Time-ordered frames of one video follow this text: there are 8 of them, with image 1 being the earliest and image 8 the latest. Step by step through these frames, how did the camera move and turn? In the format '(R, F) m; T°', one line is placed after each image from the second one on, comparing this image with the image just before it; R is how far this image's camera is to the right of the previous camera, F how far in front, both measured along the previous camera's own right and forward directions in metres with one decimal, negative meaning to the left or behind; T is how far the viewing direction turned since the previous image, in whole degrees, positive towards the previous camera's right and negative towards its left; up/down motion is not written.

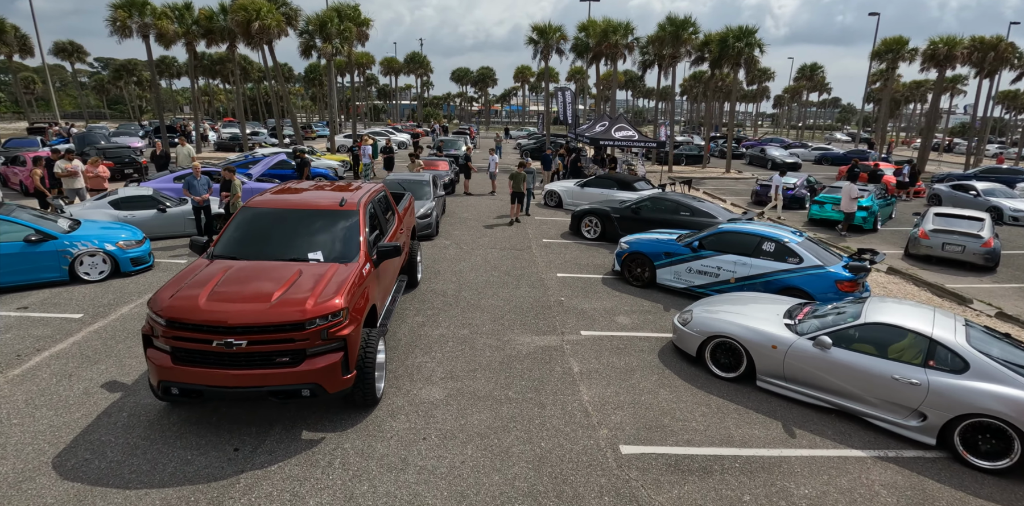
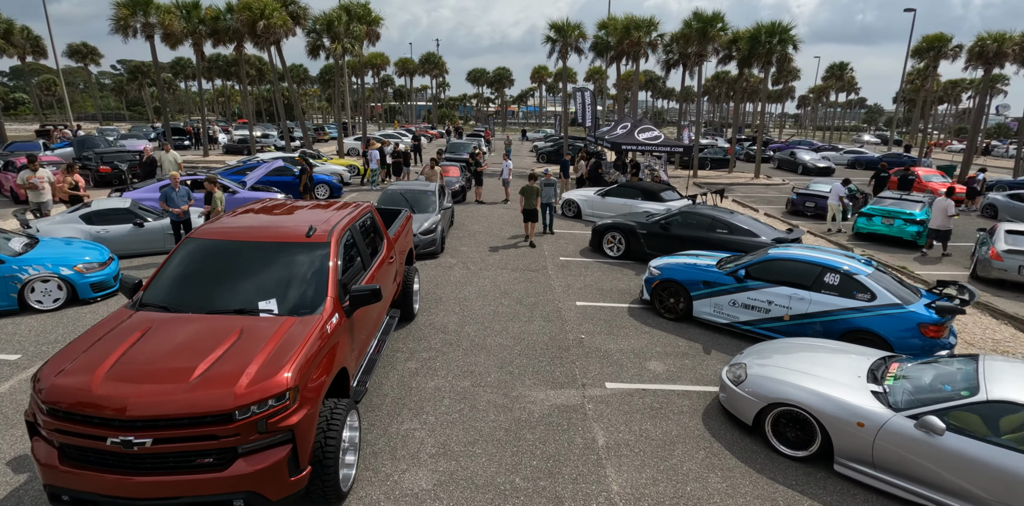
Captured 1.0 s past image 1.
(+0.1, +1.2) m; -2°
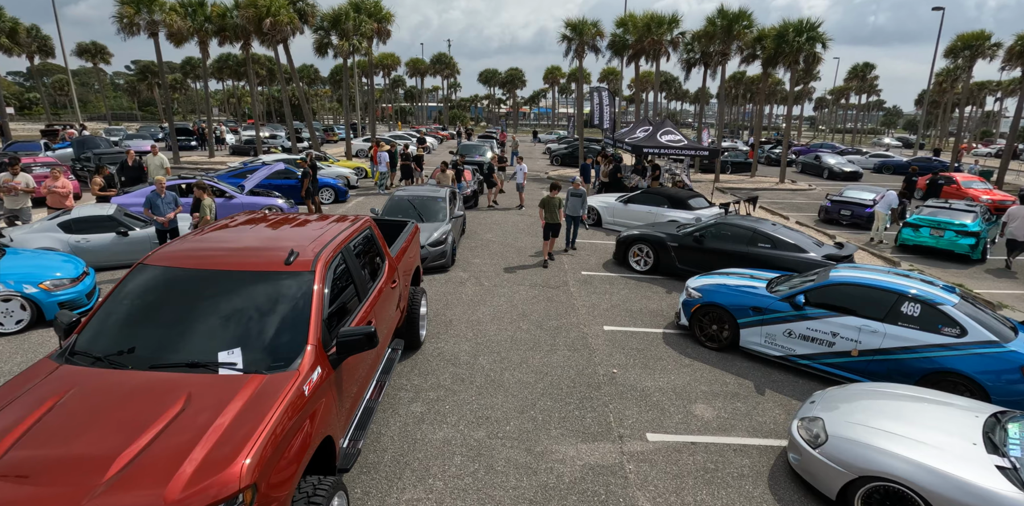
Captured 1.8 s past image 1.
(-0.2, +0.9) m; -1°
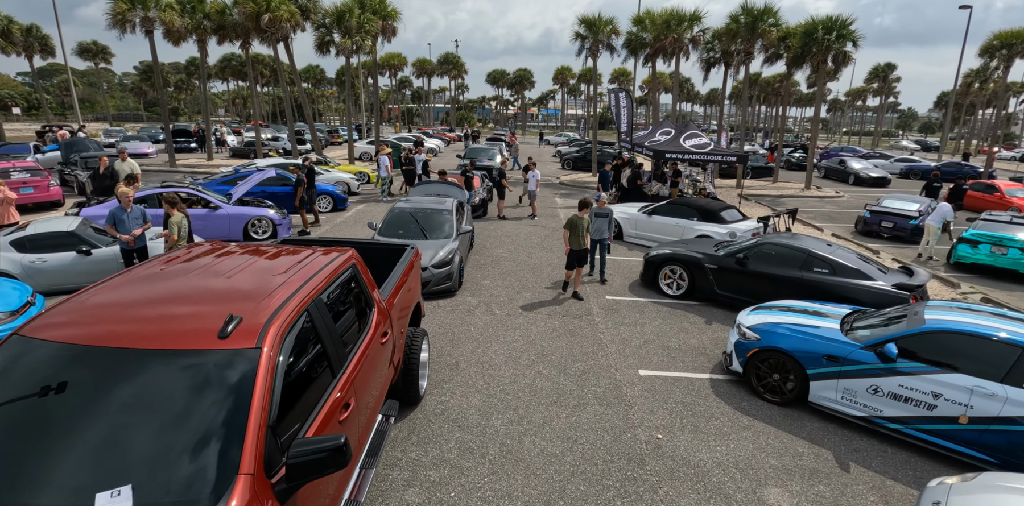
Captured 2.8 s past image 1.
(-0.2, +1.2) m; -1°
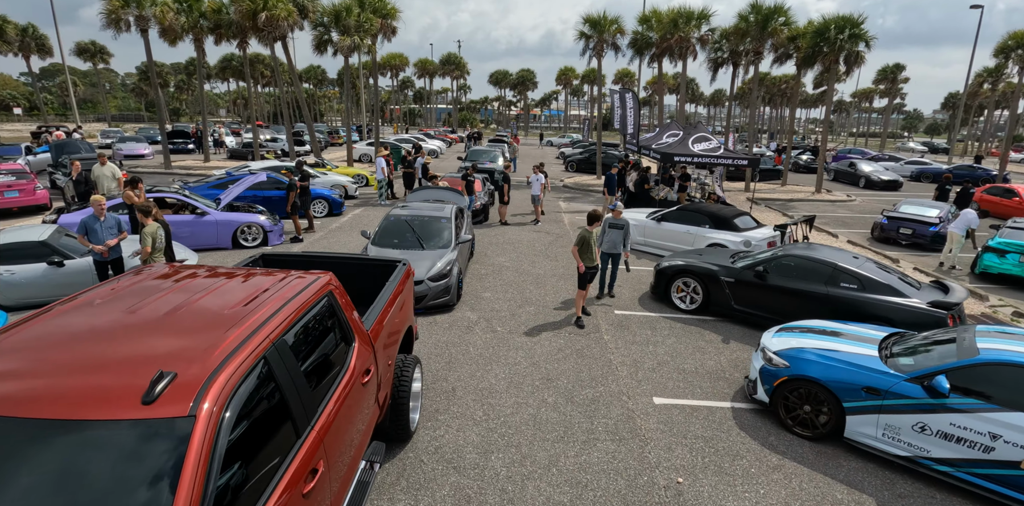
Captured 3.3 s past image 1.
(0.0, +0.6) m; 0°
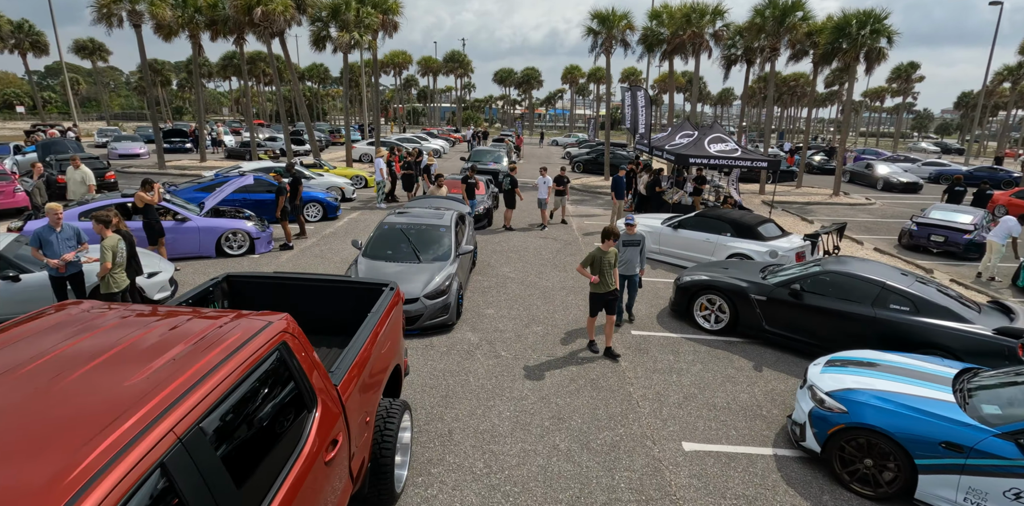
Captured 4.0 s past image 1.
(0.0, +0.8) m; 0°
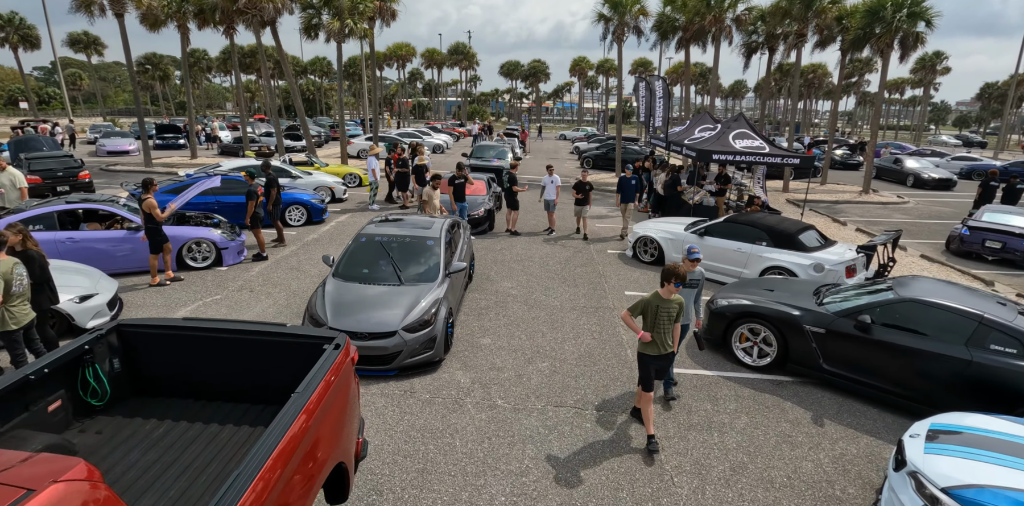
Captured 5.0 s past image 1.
(+0.1, +1.3) m; -1°
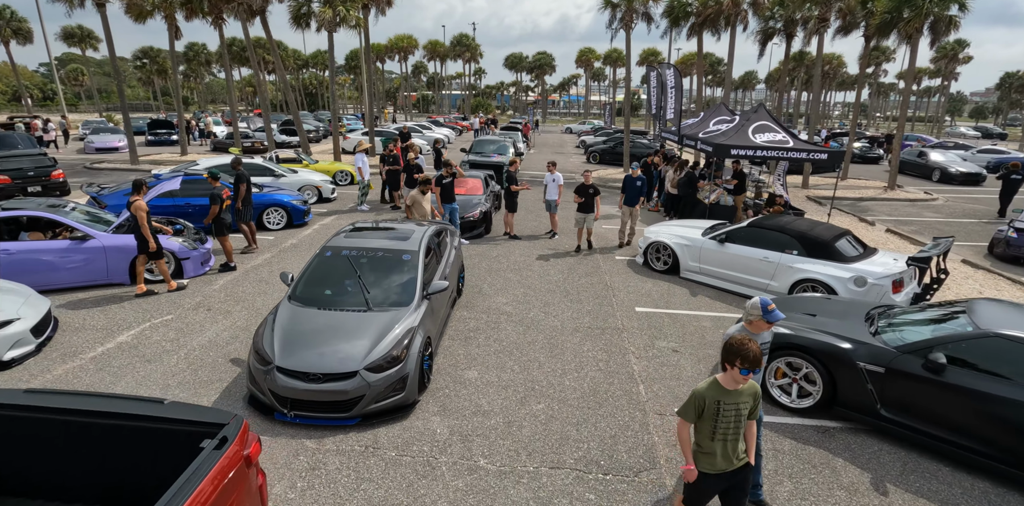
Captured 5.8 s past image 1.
(+0.2, +1.0) m; -1°
